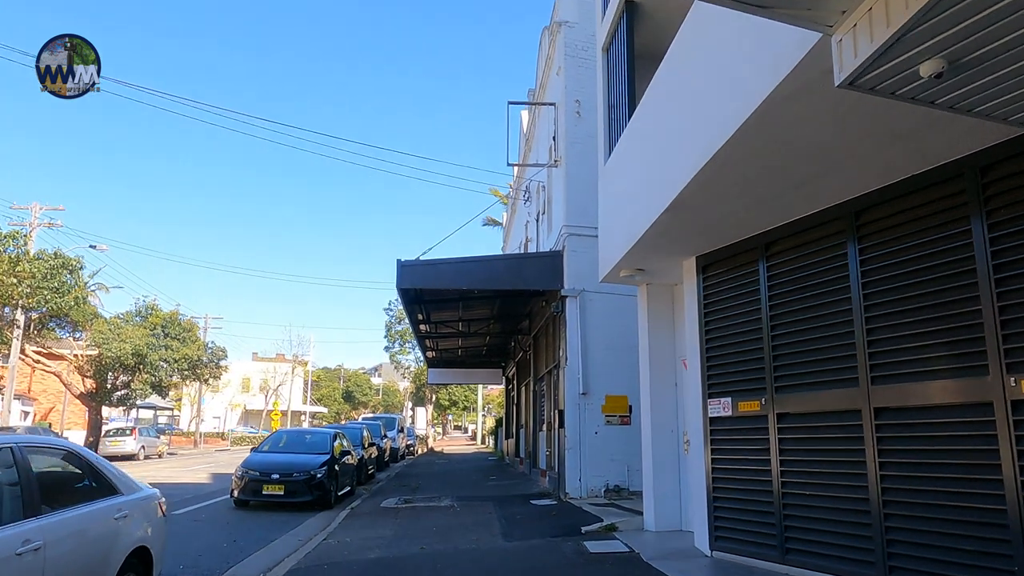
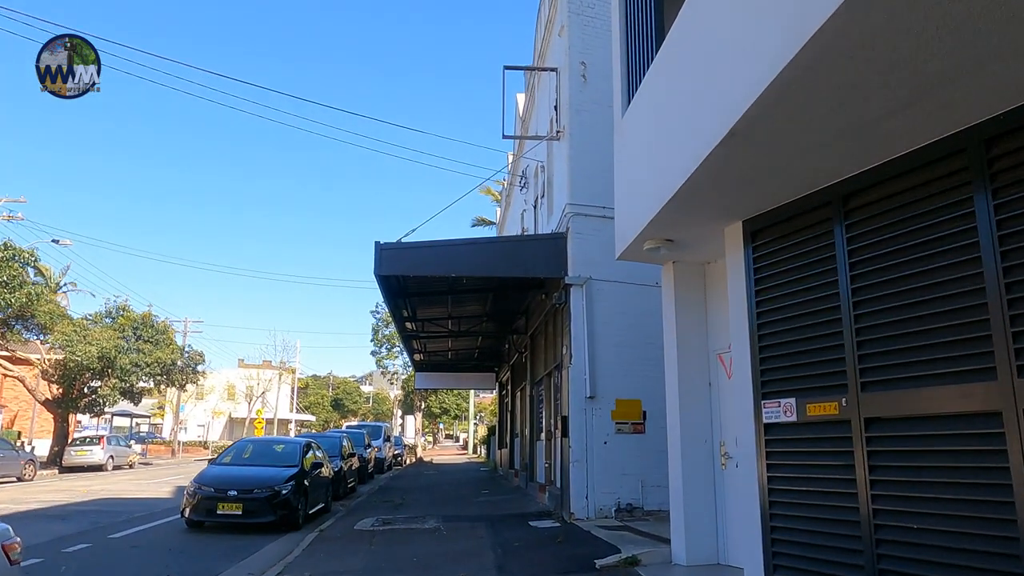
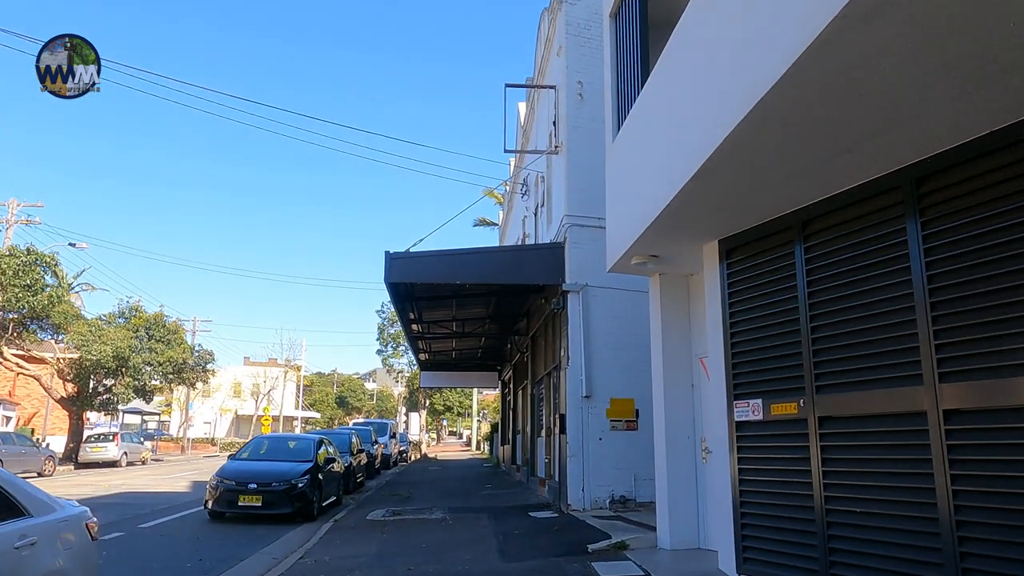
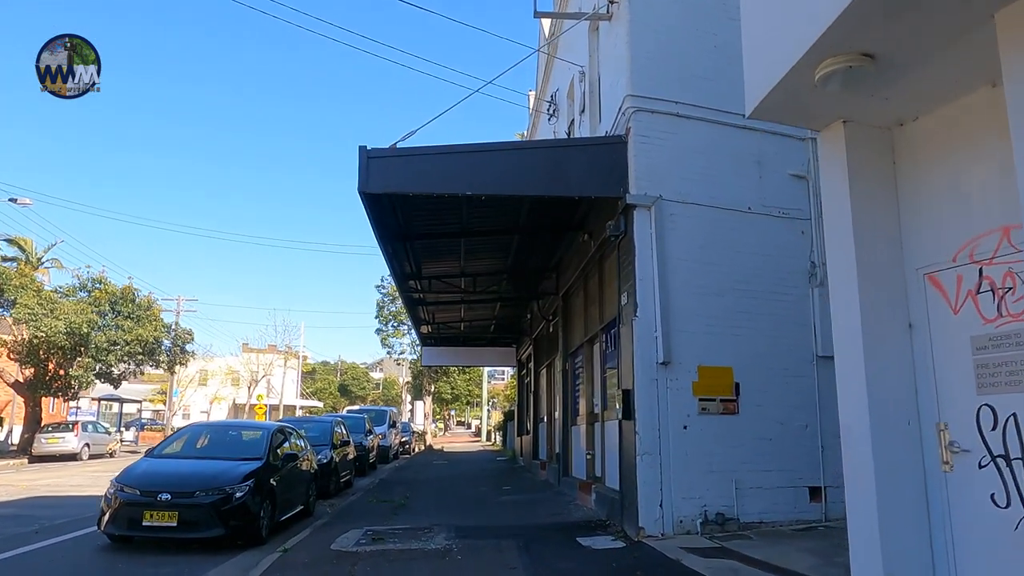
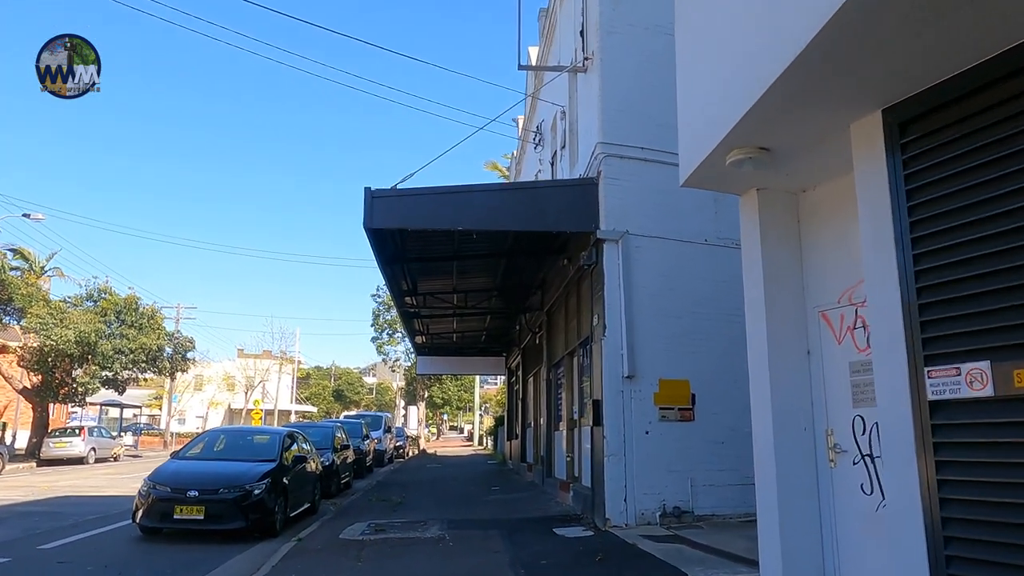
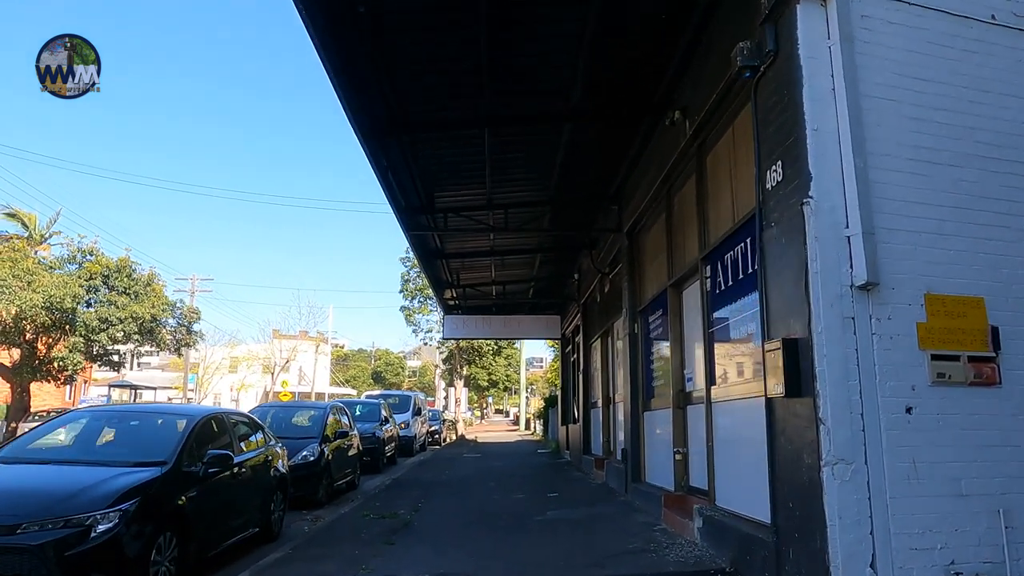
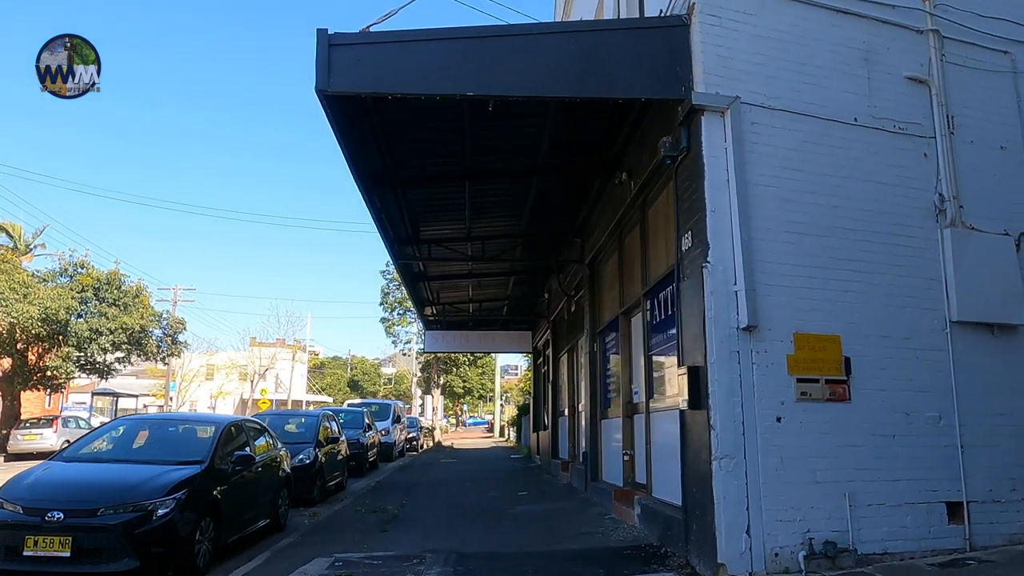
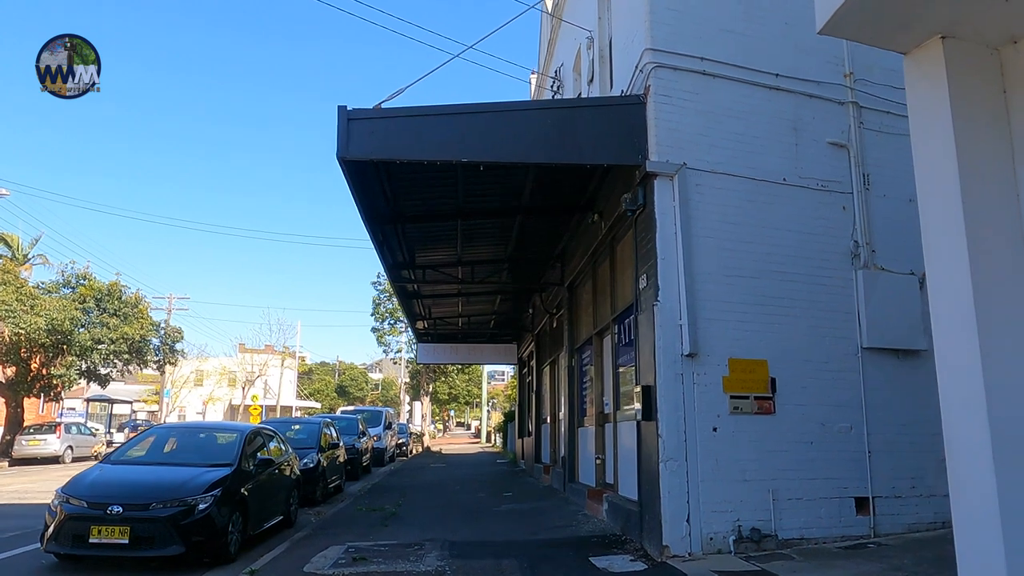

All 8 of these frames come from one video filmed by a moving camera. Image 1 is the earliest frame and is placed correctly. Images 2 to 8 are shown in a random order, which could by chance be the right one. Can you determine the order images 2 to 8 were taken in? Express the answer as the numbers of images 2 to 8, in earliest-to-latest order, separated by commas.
3, 2, 5, 4, 8, 7, 6
